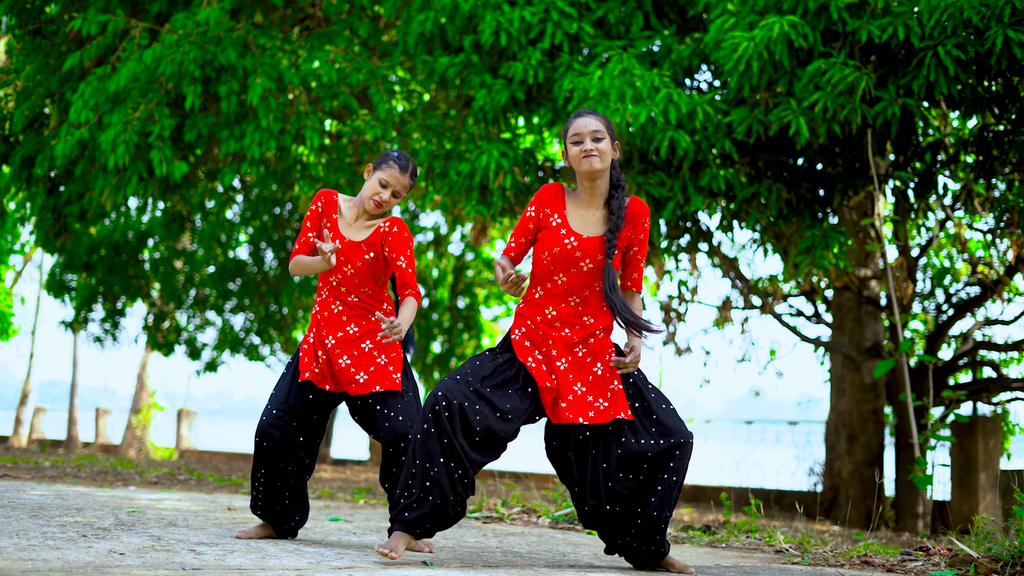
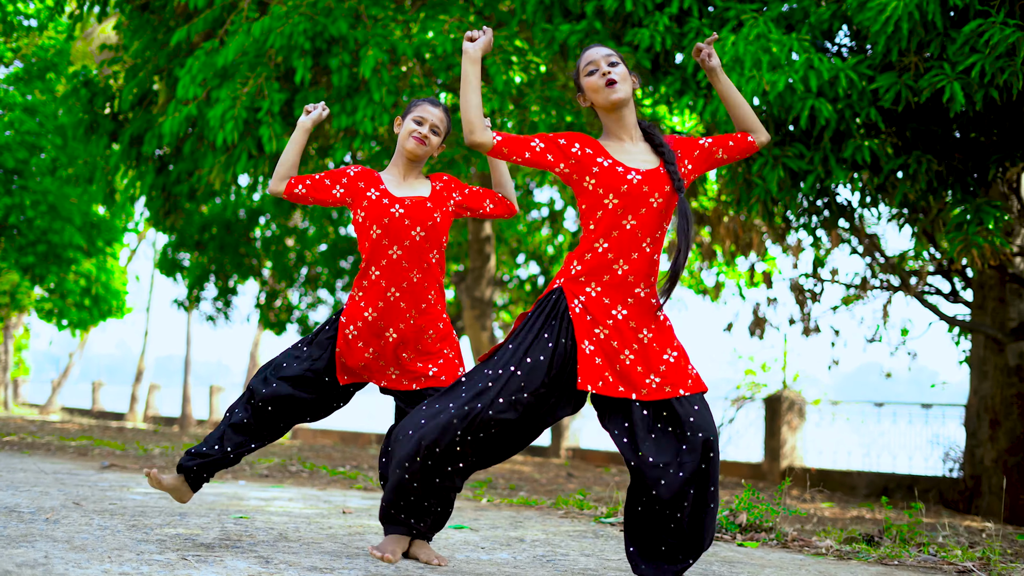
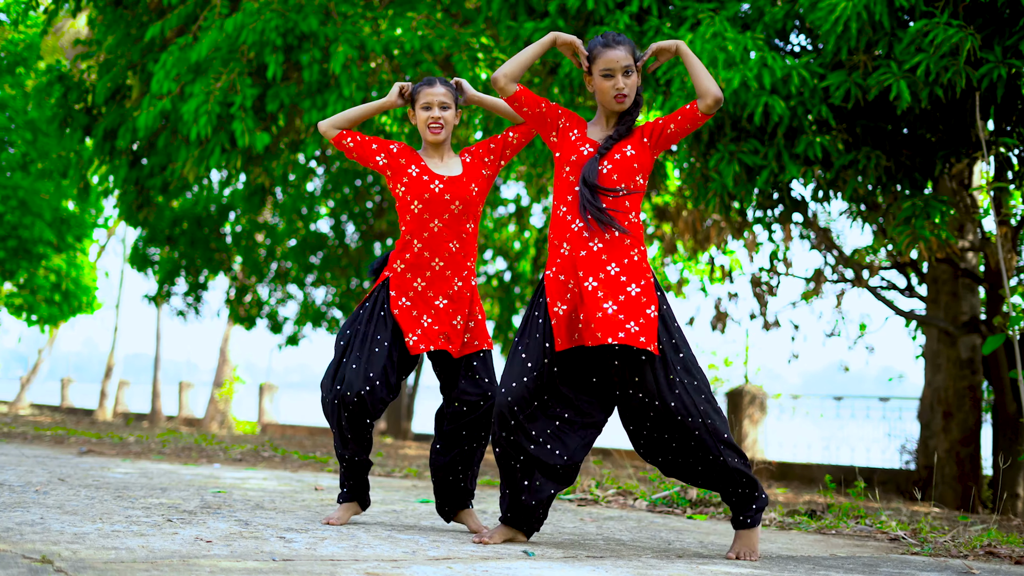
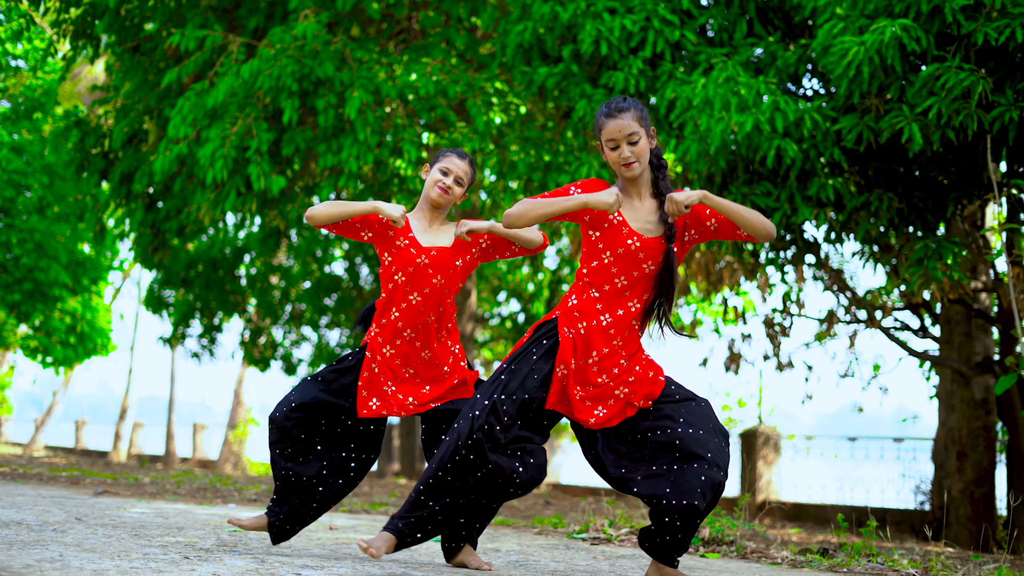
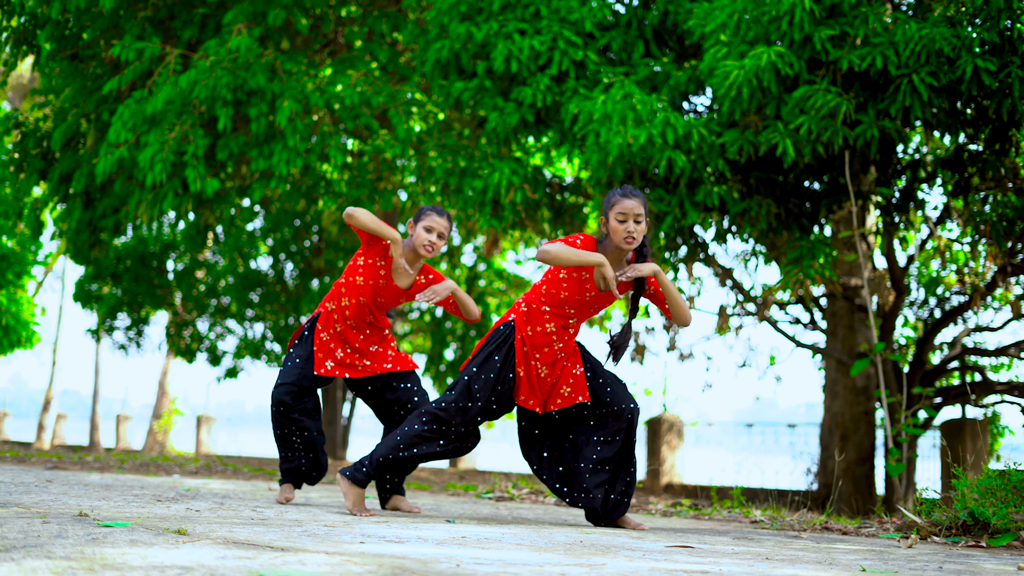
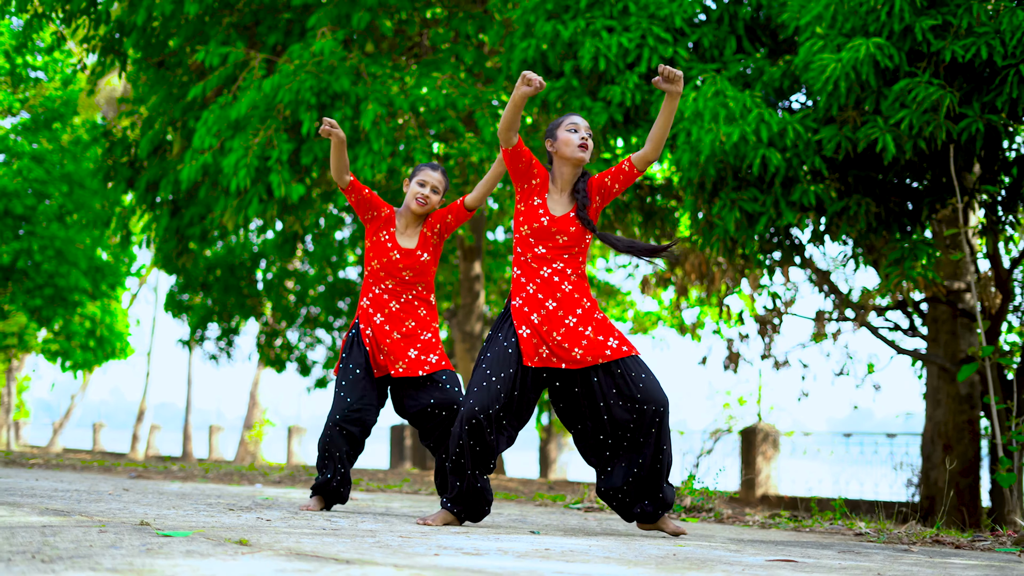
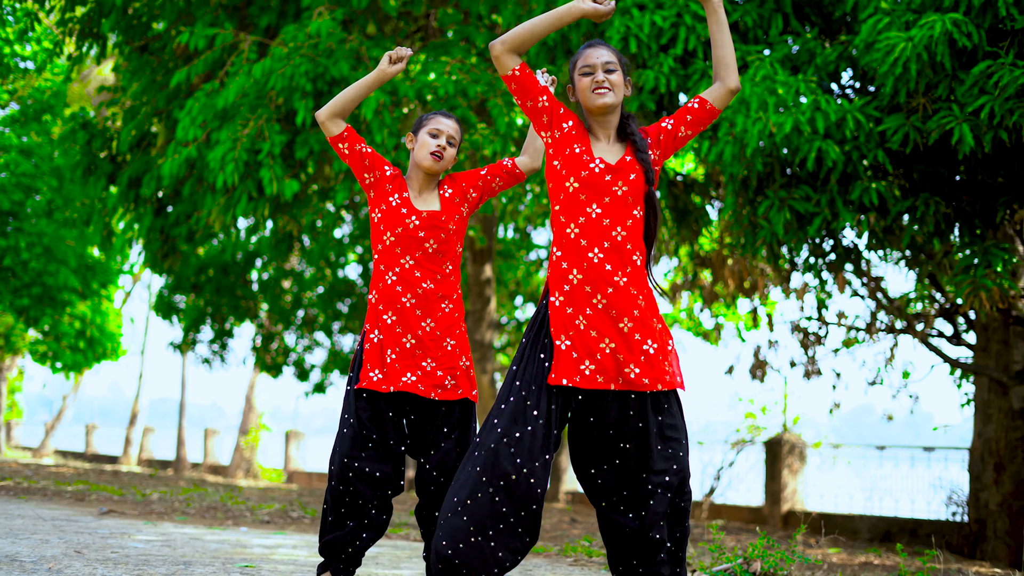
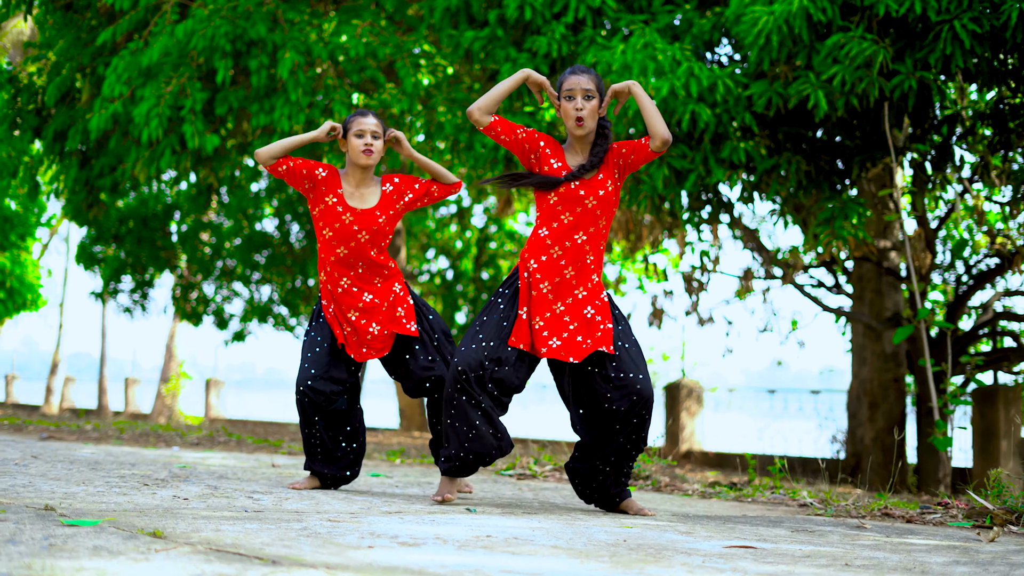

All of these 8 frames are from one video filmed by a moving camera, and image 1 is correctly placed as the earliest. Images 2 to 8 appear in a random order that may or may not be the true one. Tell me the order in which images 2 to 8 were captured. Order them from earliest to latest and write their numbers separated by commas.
5, 8, 3, 4, 6, 2, 7
